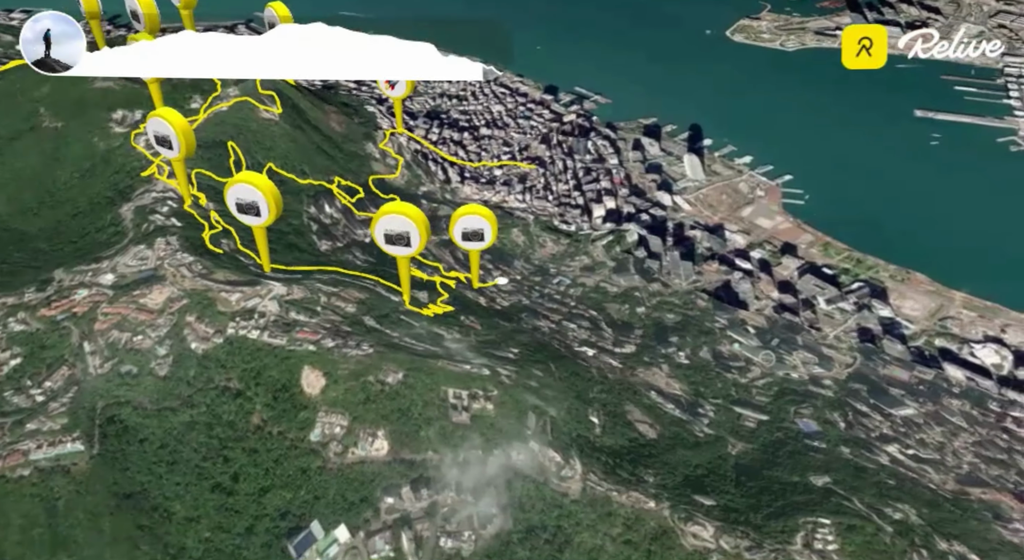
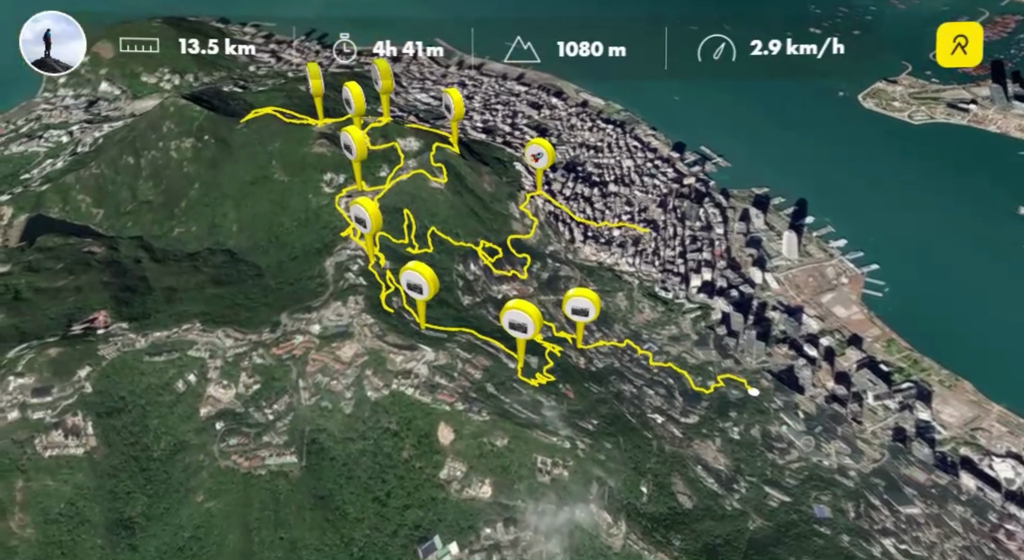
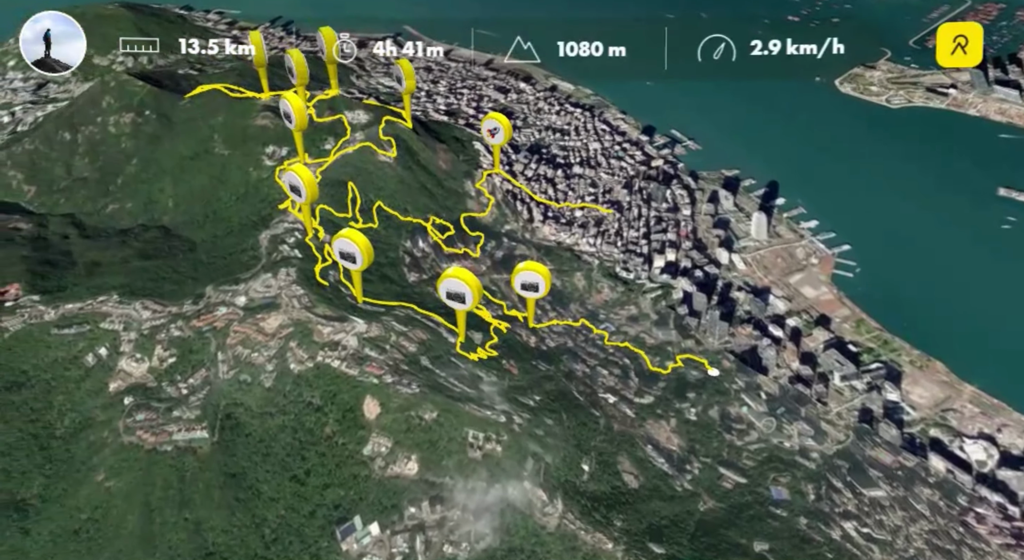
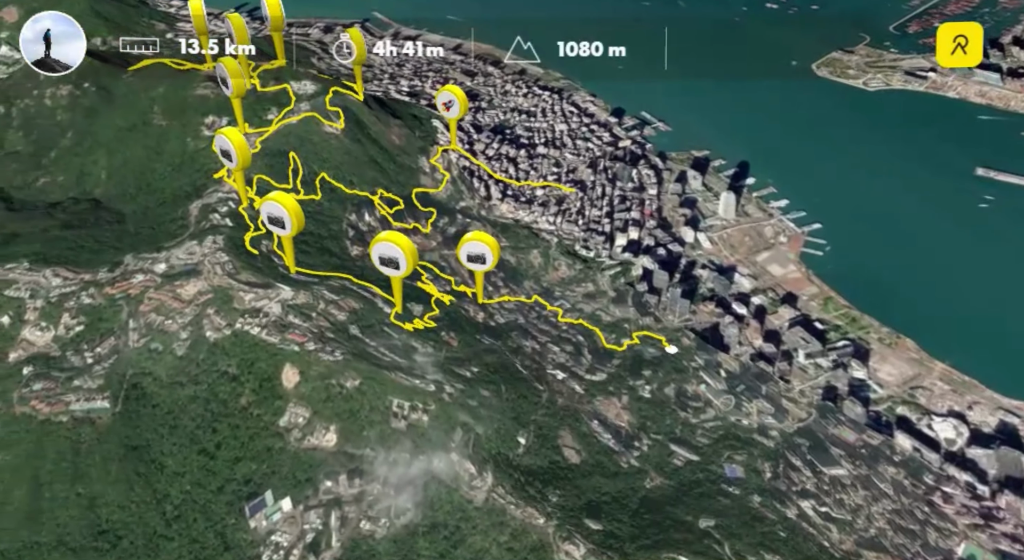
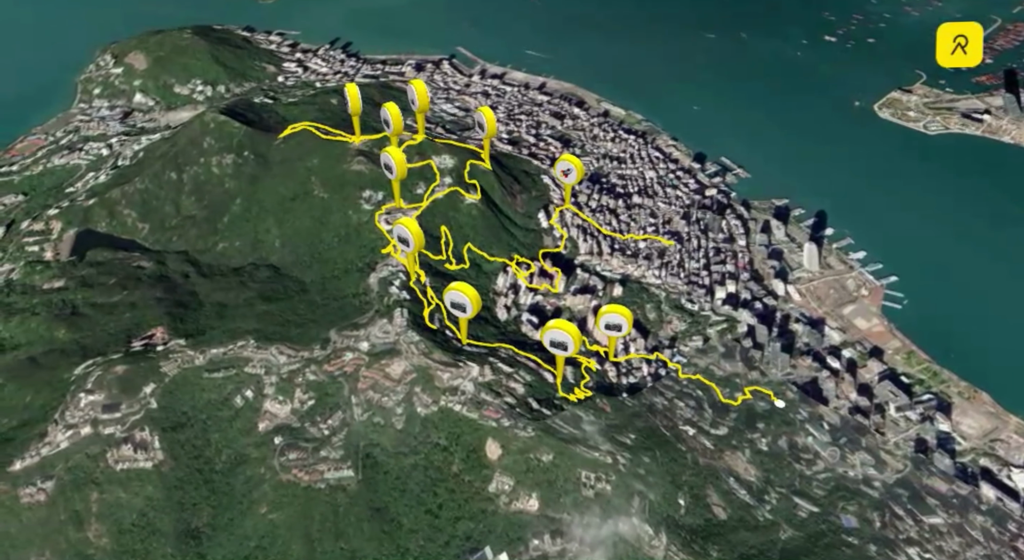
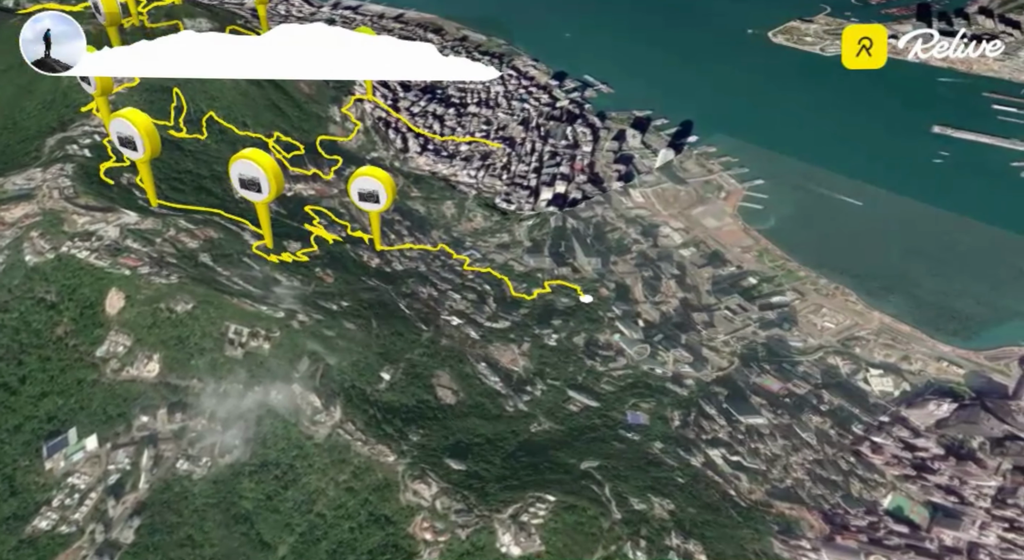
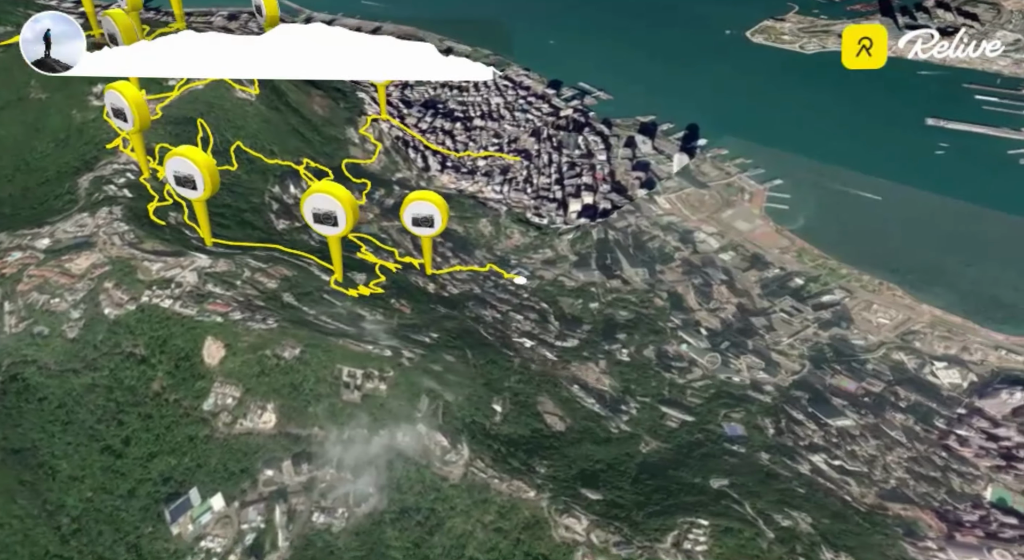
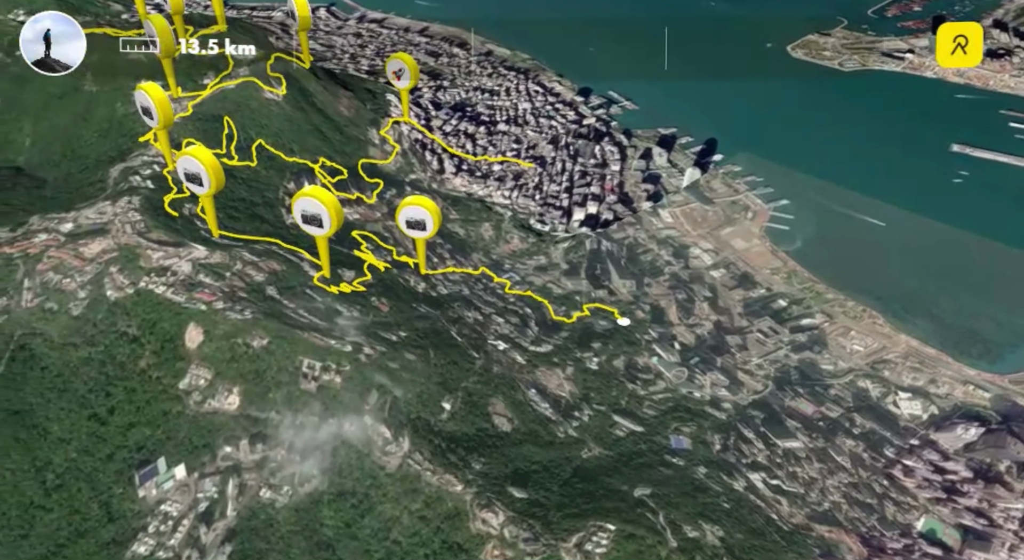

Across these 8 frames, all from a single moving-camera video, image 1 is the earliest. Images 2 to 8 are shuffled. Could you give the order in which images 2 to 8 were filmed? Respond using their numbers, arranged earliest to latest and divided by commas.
7, 6, 8, 4, 3, 2, 5
